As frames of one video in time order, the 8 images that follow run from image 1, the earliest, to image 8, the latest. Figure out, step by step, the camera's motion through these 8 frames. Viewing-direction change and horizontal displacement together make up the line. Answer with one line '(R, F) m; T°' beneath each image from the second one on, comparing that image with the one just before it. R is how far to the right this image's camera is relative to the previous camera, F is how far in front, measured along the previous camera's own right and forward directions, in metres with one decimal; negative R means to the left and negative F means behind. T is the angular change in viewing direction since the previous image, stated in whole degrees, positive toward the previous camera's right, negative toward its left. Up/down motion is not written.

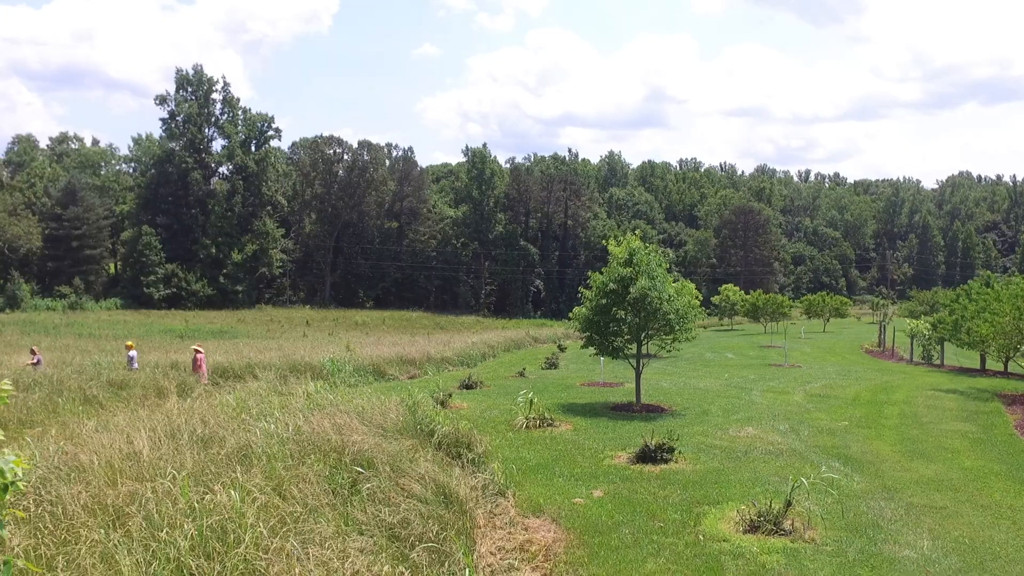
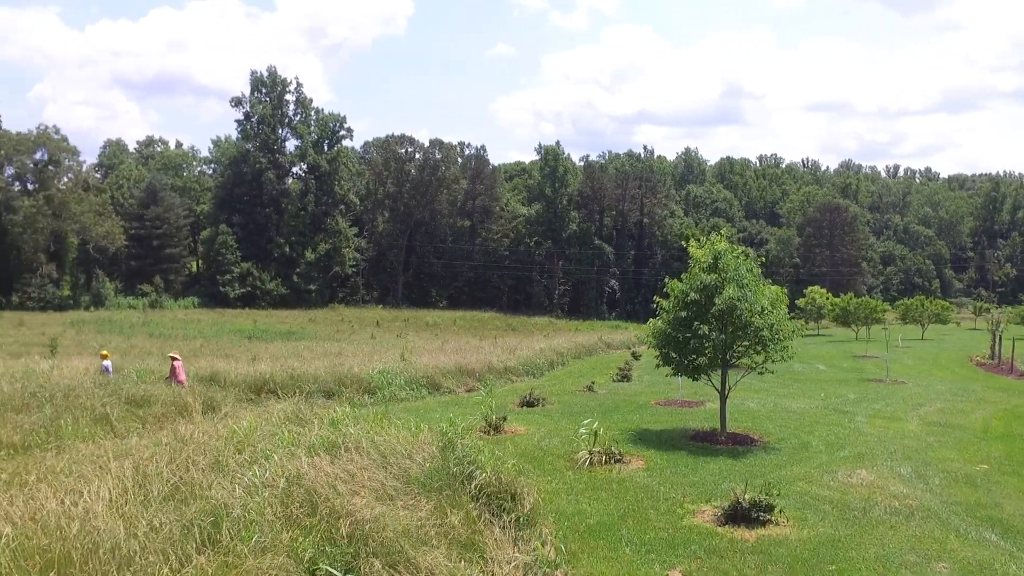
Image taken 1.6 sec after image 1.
(+0.2, +1.8) m; -5°
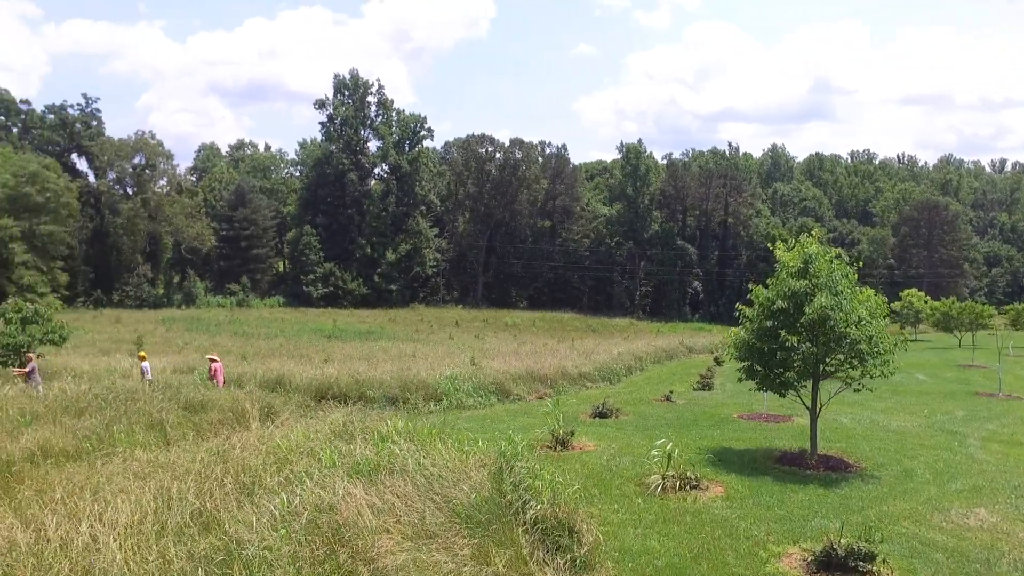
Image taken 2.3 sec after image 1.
(+0.2, +0.8) m; -6°
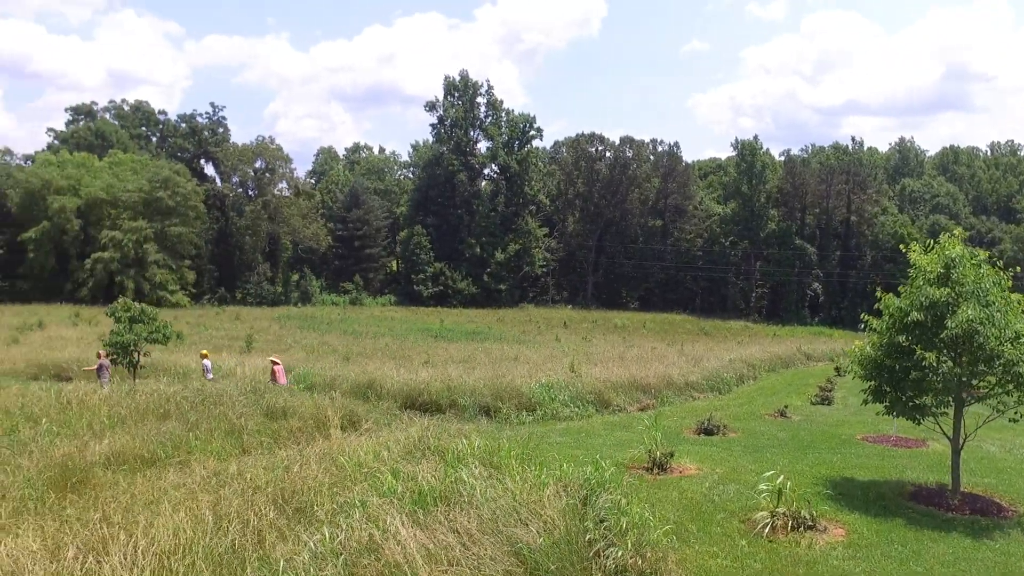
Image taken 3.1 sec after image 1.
(+0.2, +0.9) m; -8°
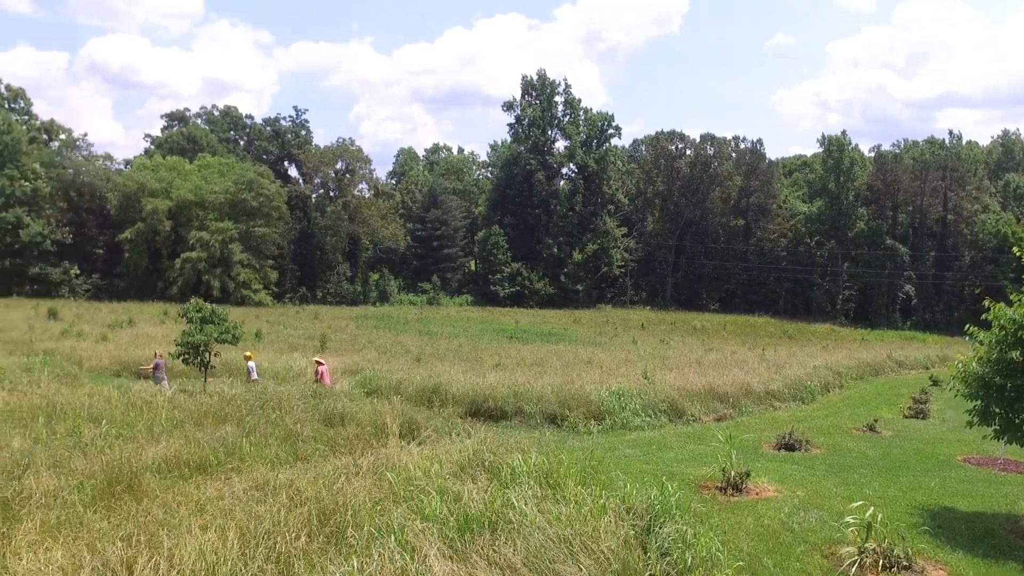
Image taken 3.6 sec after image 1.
(+0.2, +0.6) m; -5°
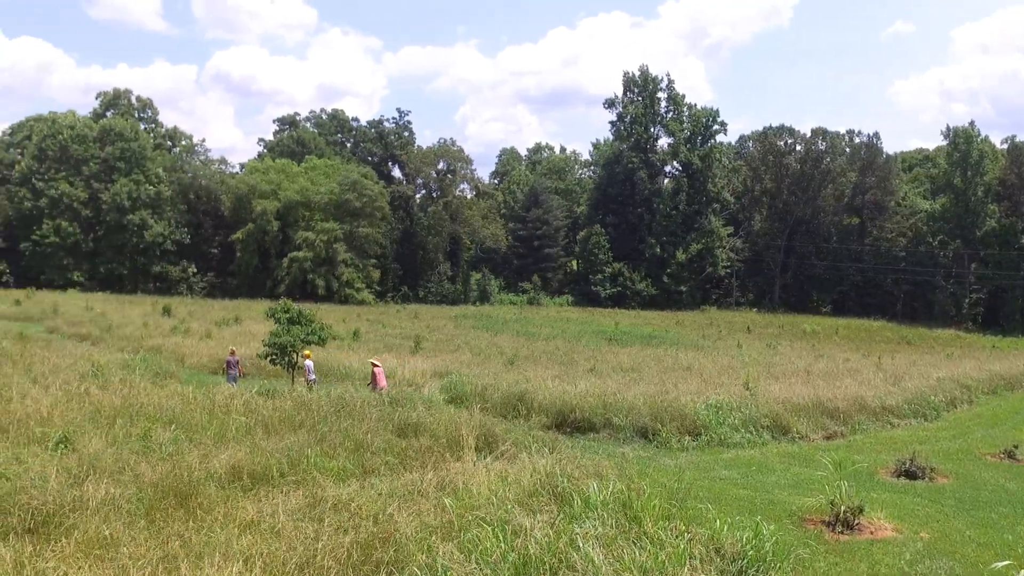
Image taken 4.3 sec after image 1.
(+0.2, +0.8) m; -7°
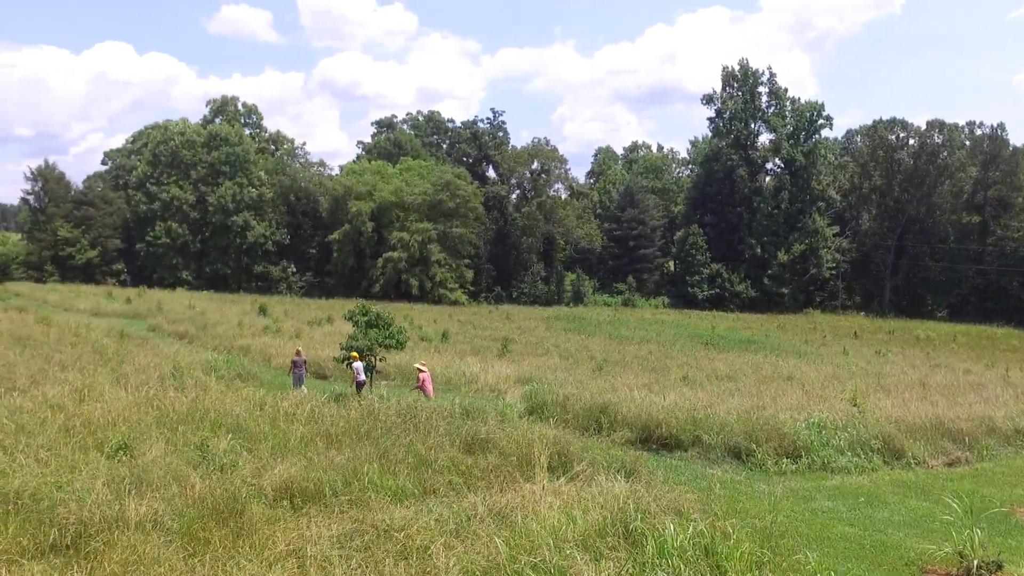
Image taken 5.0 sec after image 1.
(+0.2, +0.9) m; -7°
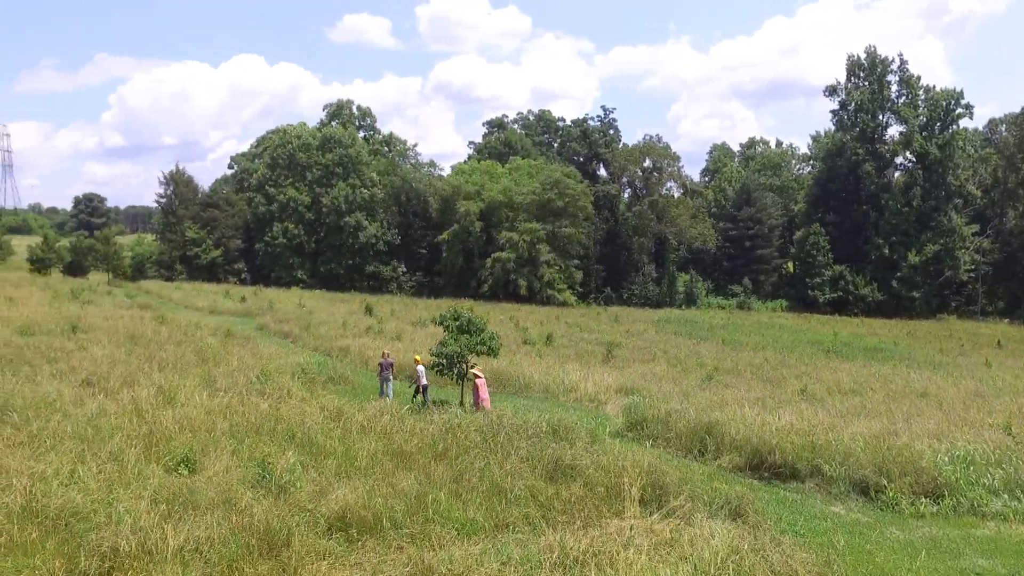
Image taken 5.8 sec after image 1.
(+0.3, +1.1) m; -8°
